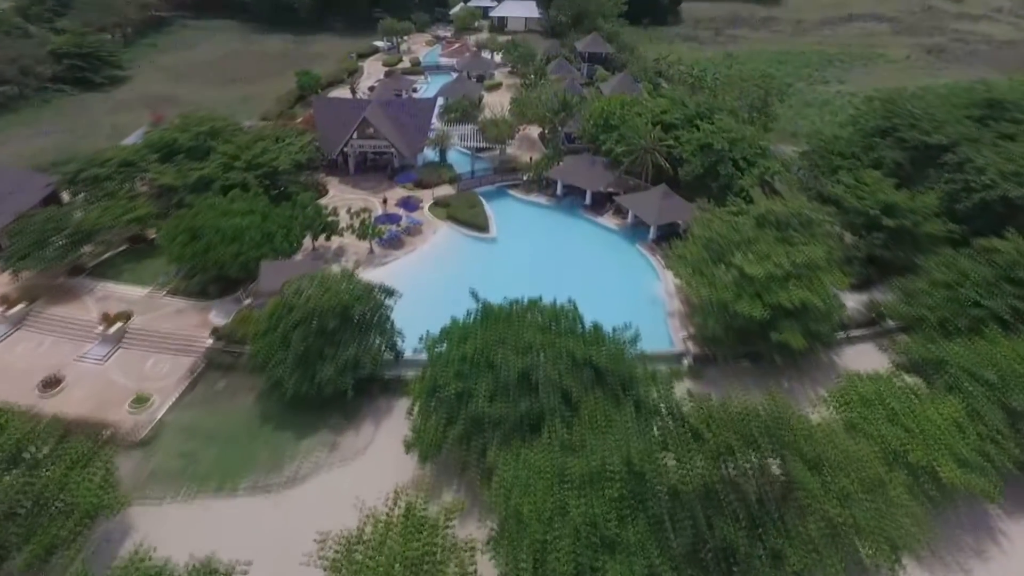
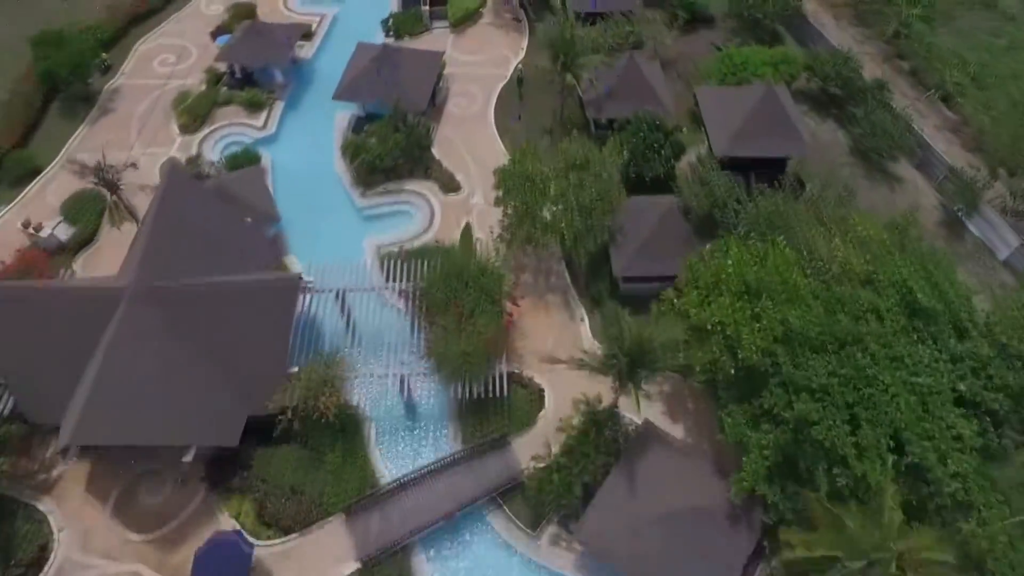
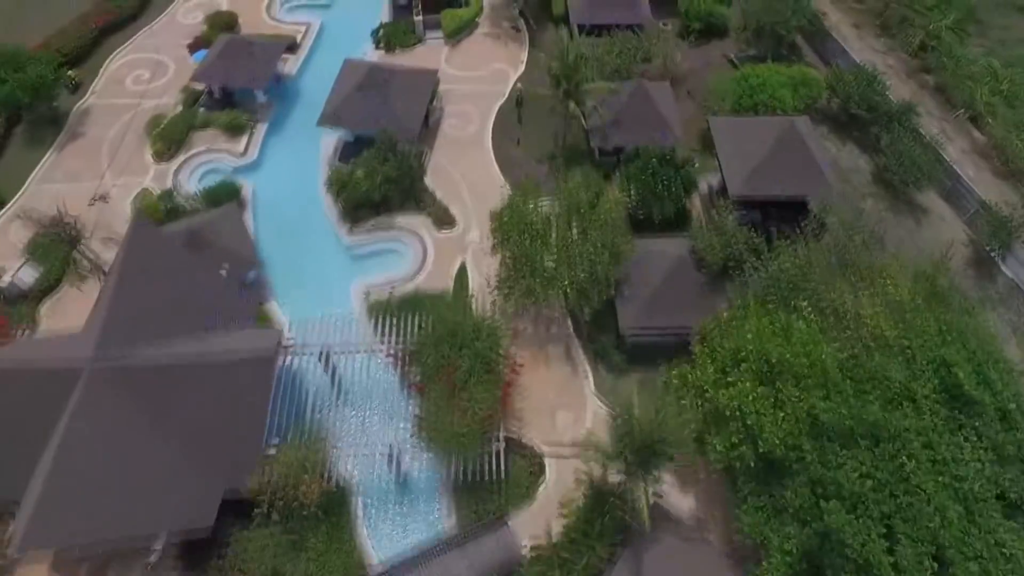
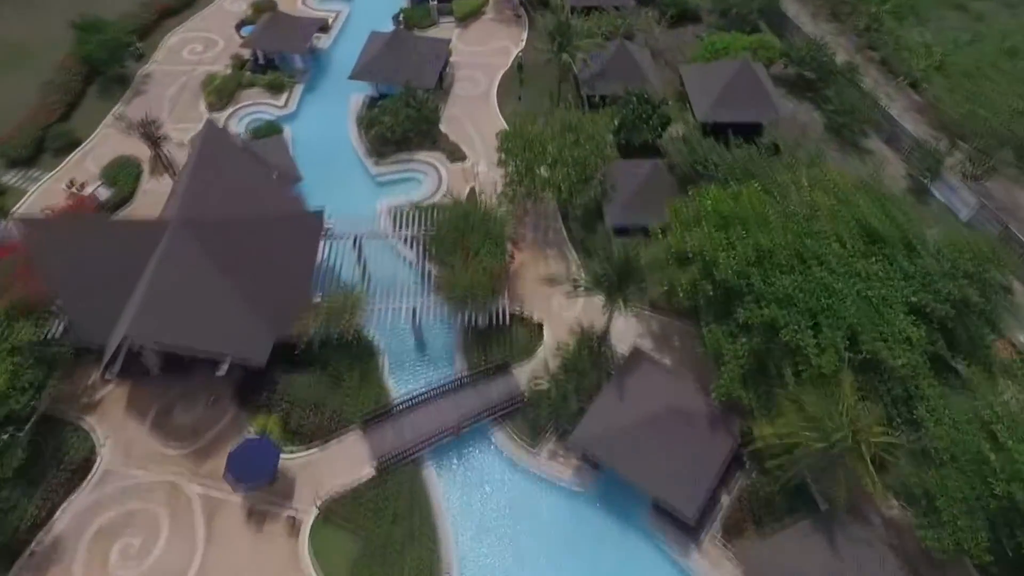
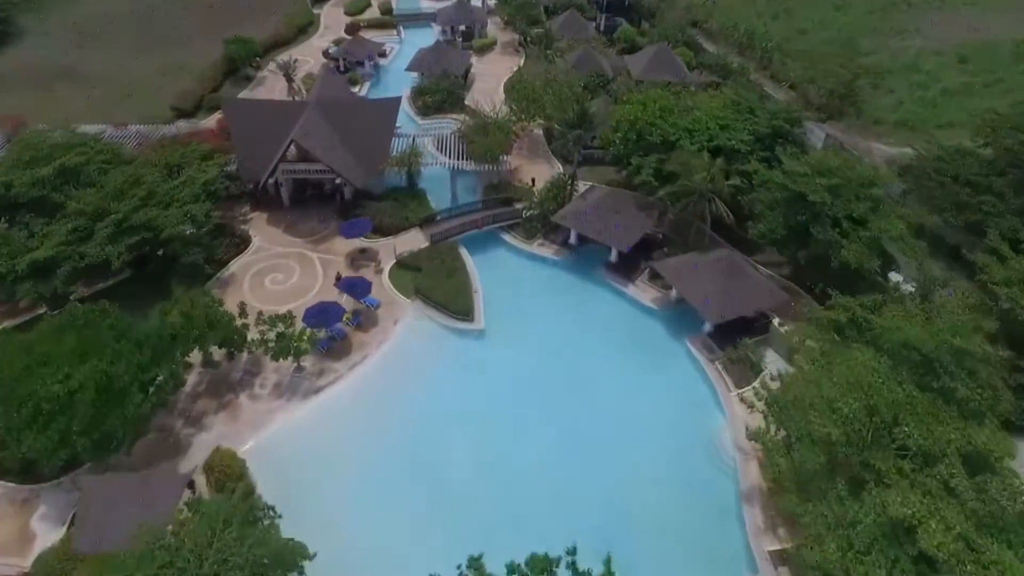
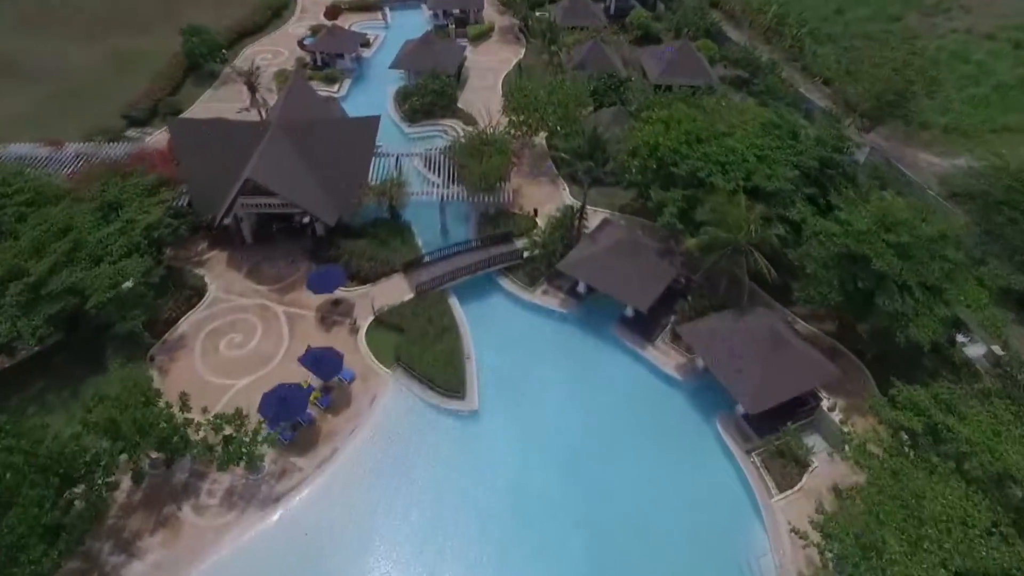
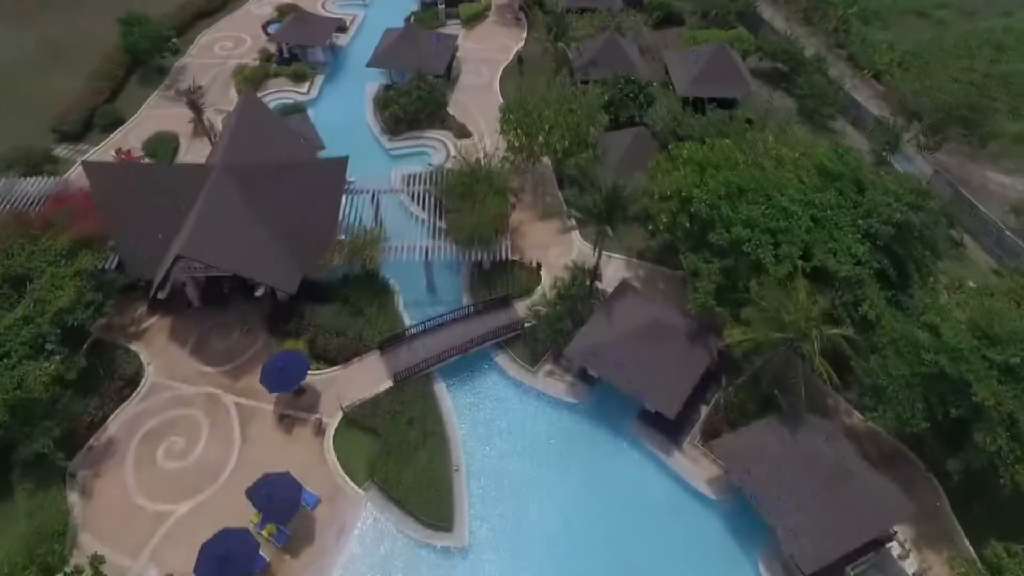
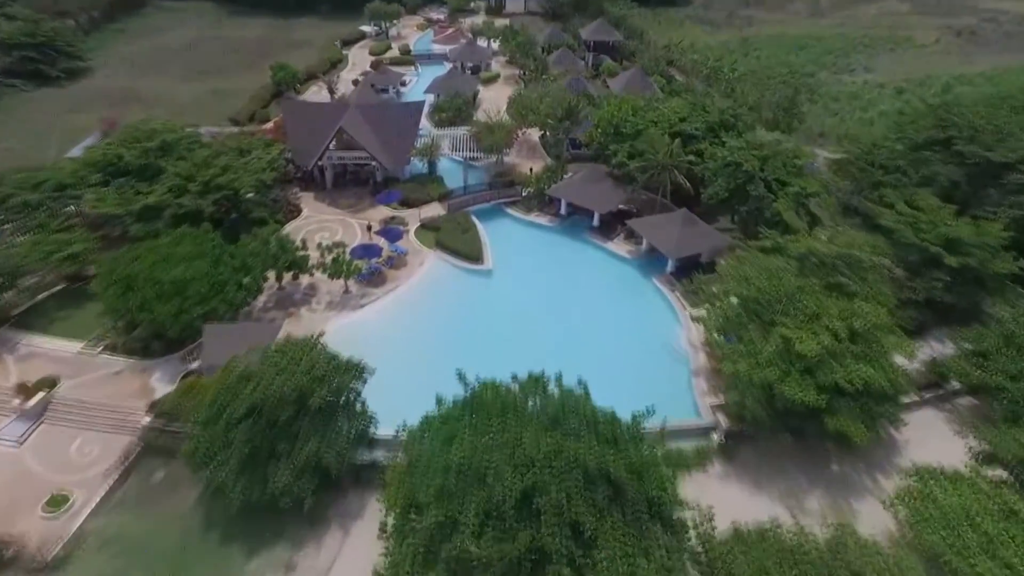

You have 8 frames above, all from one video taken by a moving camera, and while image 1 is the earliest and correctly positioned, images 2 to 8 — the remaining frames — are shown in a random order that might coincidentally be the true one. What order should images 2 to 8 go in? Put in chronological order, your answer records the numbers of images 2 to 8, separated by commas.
8, 5, 6, 7, 4, 2, 3
